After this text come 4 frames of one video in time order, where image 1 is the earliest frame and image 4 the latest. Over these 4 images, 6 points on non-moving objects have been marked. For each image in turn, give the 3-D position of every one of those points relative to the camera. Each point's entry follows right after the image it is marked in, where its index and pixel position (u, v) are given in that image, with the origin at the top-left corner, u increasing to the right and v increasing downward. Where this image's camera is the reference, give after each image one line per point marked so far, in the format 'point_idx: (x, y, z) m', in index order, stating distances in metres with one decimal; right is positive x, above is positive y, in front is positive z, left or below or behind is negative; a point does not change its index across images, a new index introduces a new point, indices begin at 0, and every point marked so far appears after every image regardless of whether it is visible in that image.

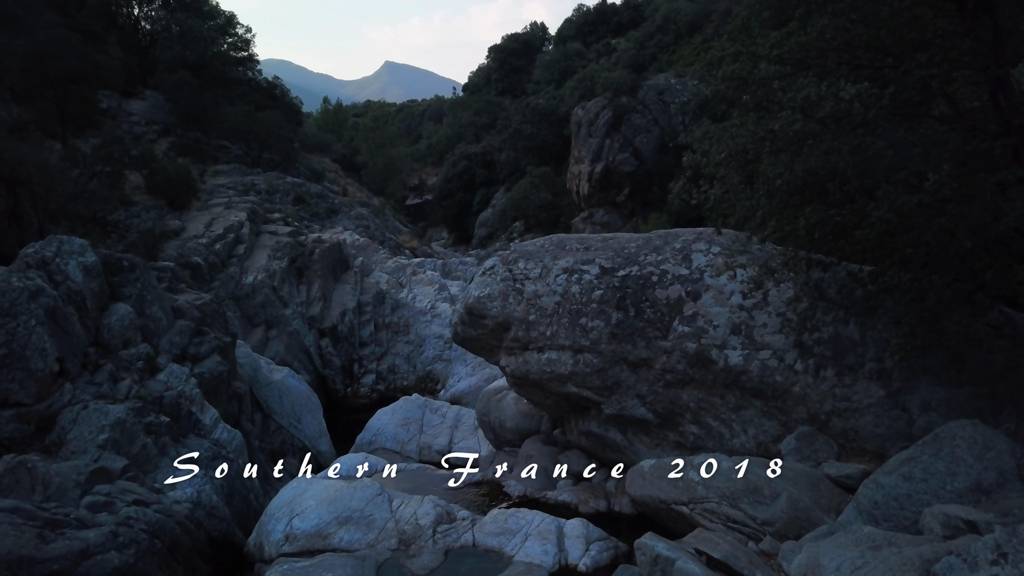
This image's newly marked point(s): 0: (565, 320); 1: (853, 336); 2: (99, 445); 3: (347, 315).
0: (+0.6, -0.3, +8.9) m
1: (+3.0, -0.4, +7.4) m
2: (-4.0, -1.5, +8.1) m
3: (-3.5, -0.6, +17.3) m
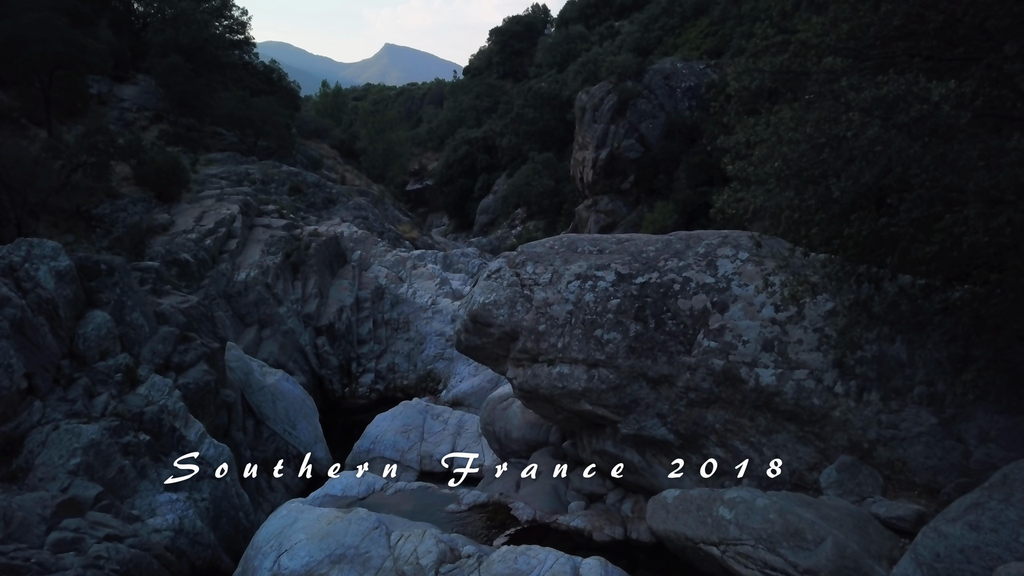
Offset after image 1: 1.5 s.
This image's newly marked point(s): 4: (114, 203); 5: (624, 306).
0: (+0.7, -0.4, +8.2) m
1: (+3.1, -0.5, +6.6) m
2: (-4.0, -1.6, +7.4) m
3: (-3.4, -0.5, +16.6) m
4: (-7.3, +1.6, +15.2) m
5: (+1.1, -0.2, +8.0) m
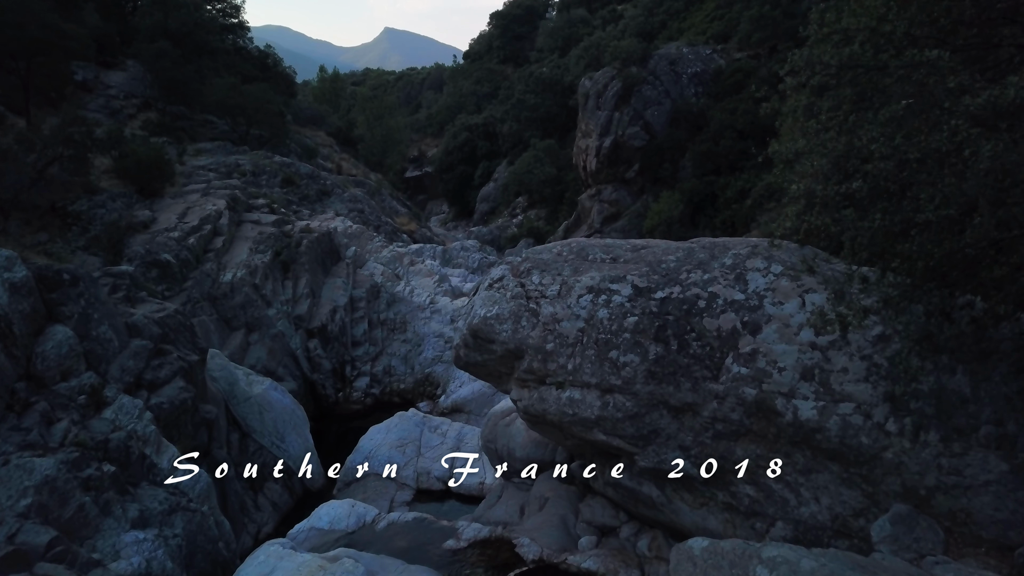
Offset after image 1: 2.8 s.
0: (+0.7, -0.6, +7.3) m
1: (+3.2, -0.7, +5.8) m
2: (-3.9, -1.8, +6.6) m
3: (-3.3, -0.5, +15.8) m
4: (-7.3, +1.5, +14.3) m
5: (+1.1, -0.3, +7.2) m
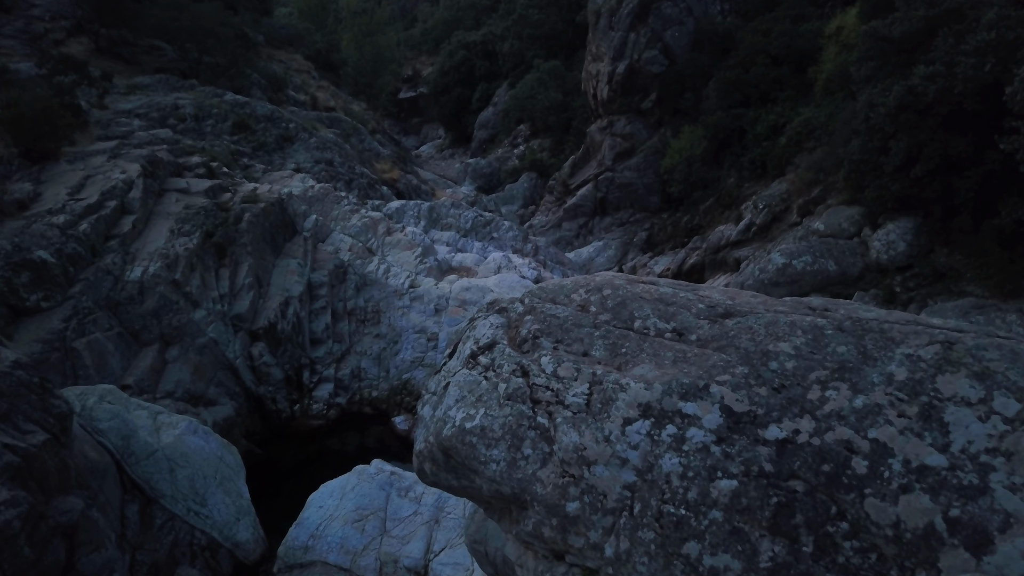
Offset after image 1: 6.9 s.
0: (+0.7, -1.2, +4.1) m
1: (+3.1, -1.5, +2.6) m
2: (-3.9, -2.5, +3.5) m
3: (-3.3, -0.3, +12.5) m
4: (-7.3, +1.6, +10.9) m
5: (+1.1, -1.0, +3.9) m
